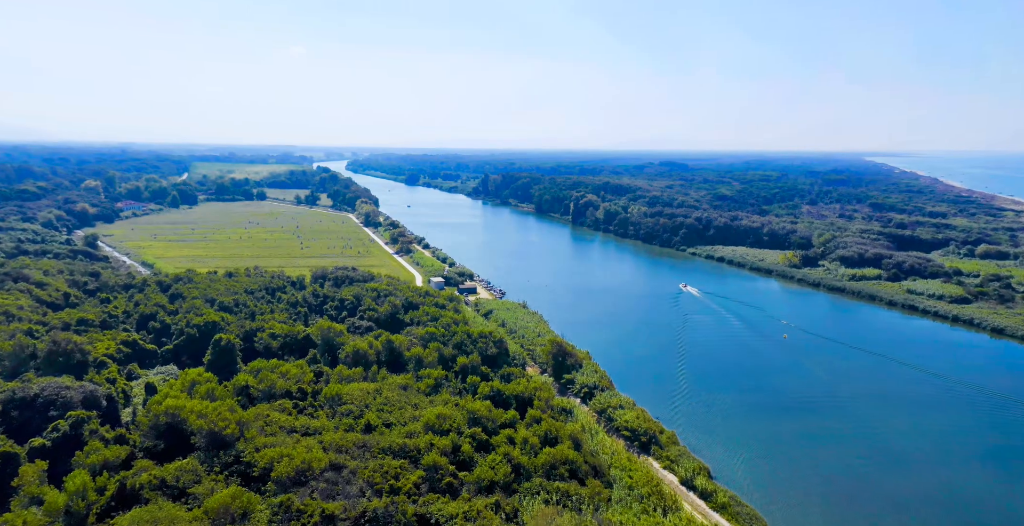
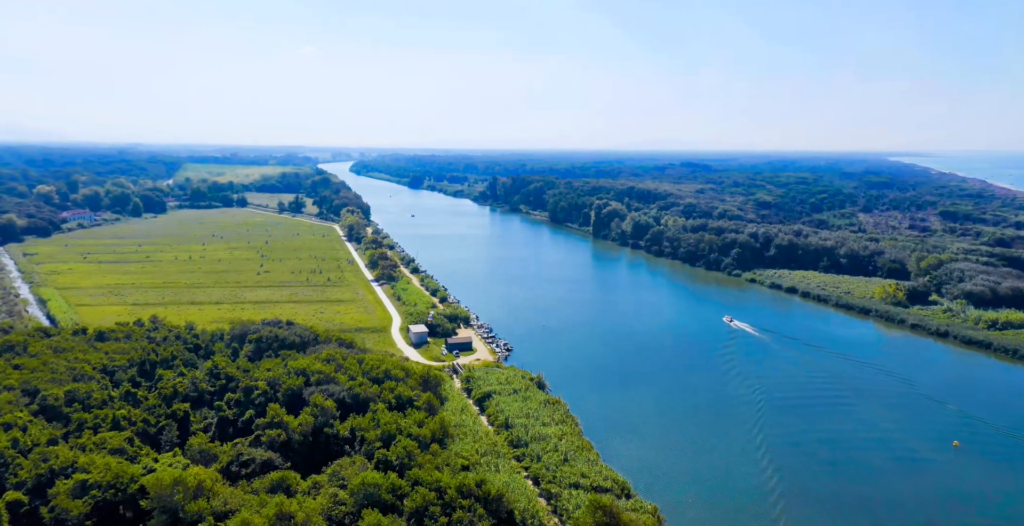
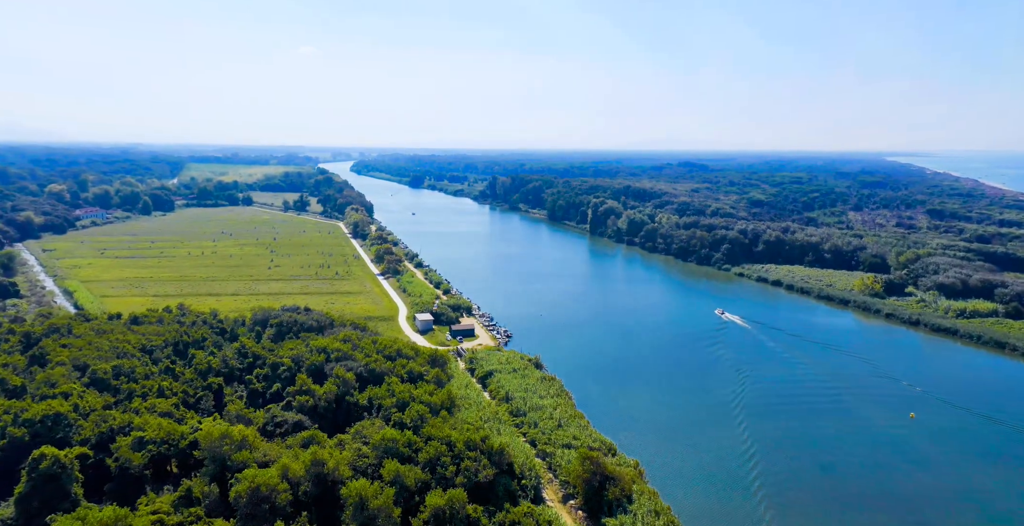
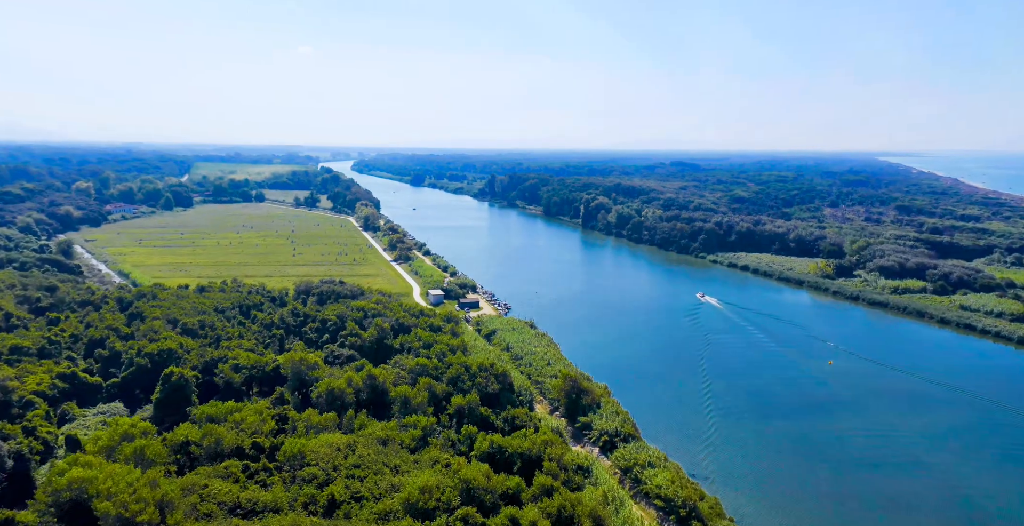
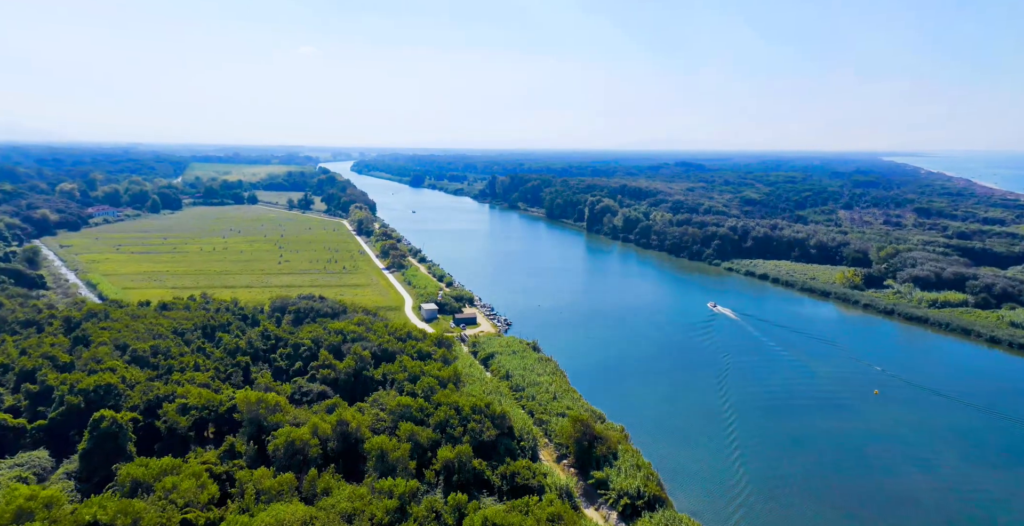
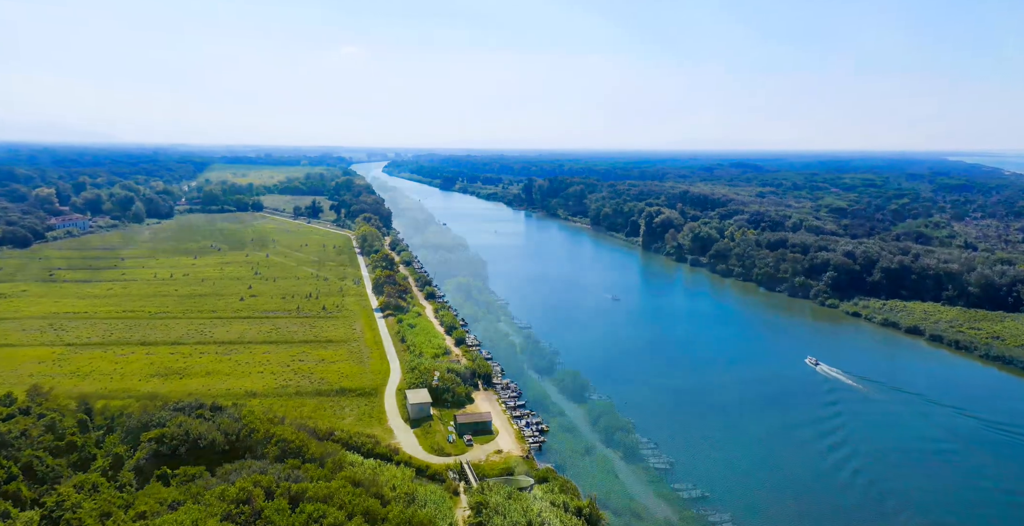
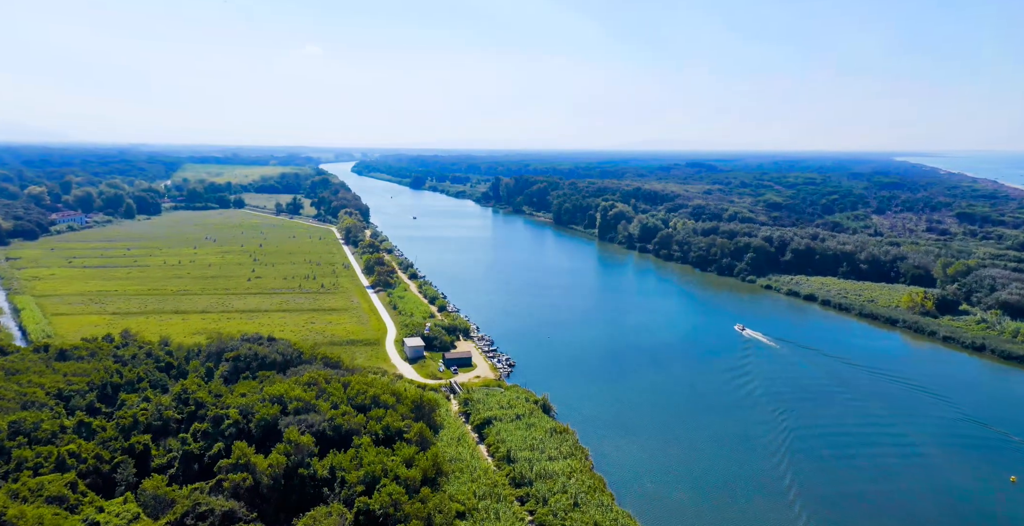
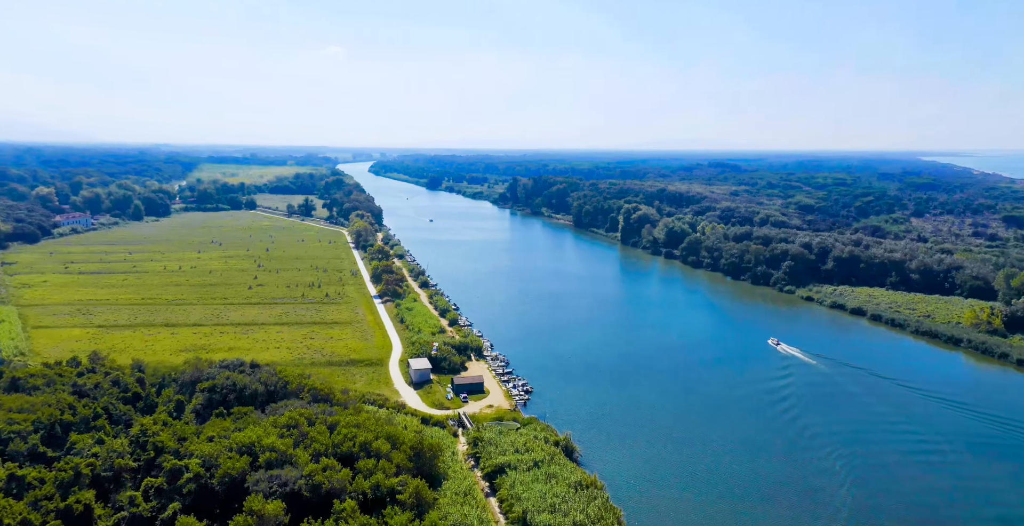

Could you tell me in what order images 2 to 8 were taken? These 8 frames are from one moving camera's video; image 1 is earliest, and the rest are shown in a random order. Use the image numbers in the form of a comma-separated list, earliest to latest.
4, 5, 3, 2, 7, 8, 6
